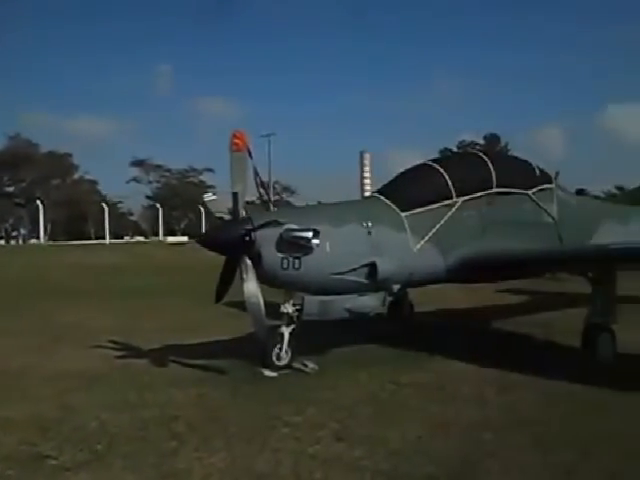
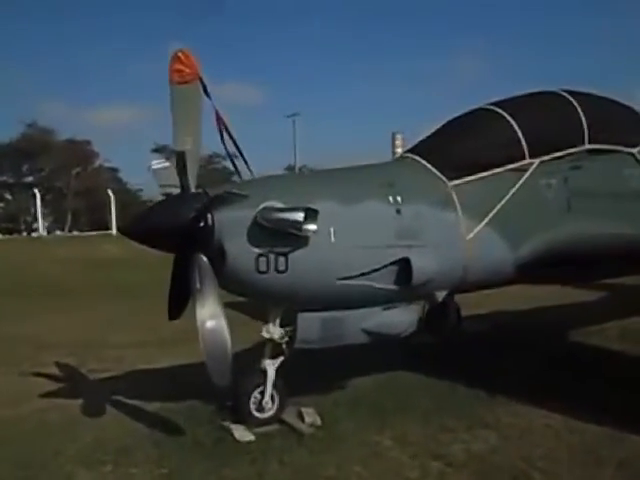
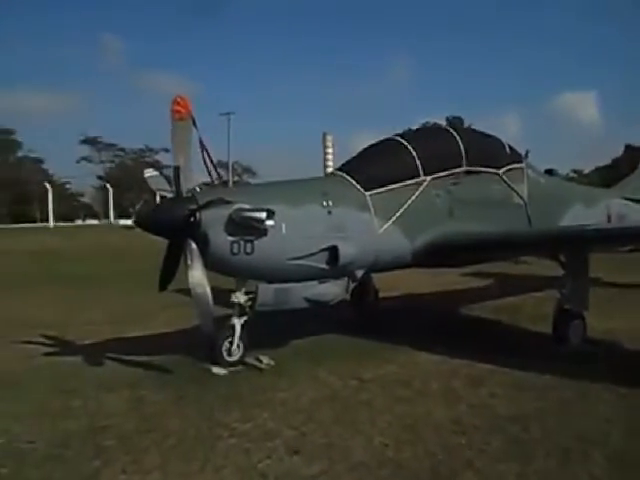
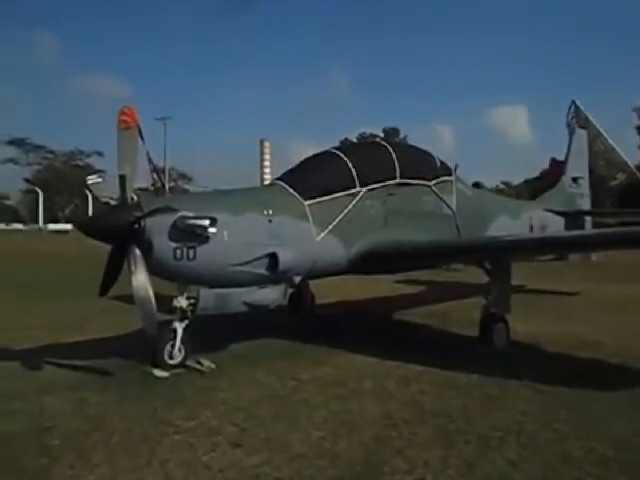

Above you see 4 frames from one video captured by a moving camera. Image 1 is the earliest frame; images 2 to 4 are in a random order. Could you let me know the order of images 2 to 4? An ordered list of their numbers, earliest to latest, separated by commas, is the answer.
4, 3, 2
